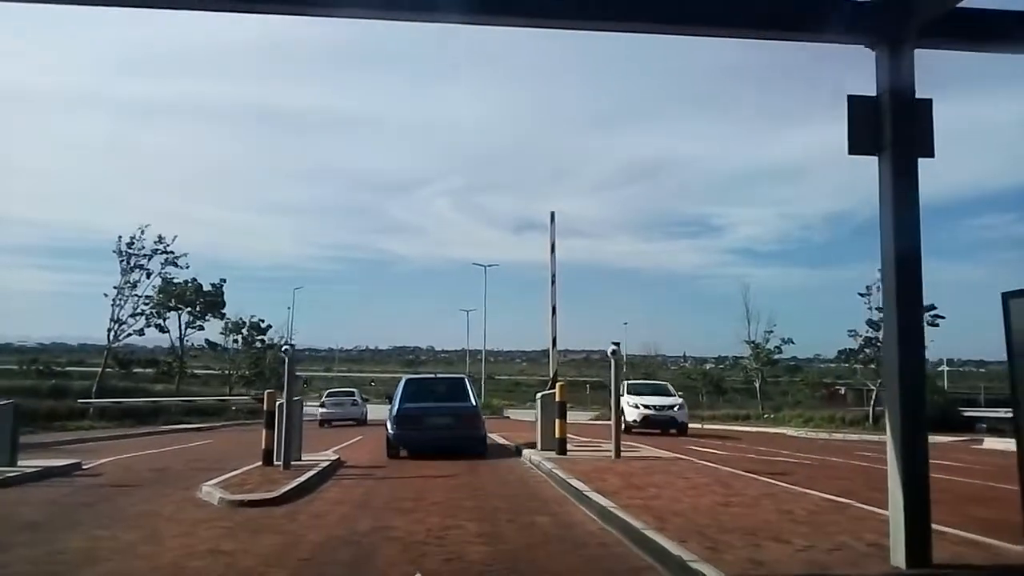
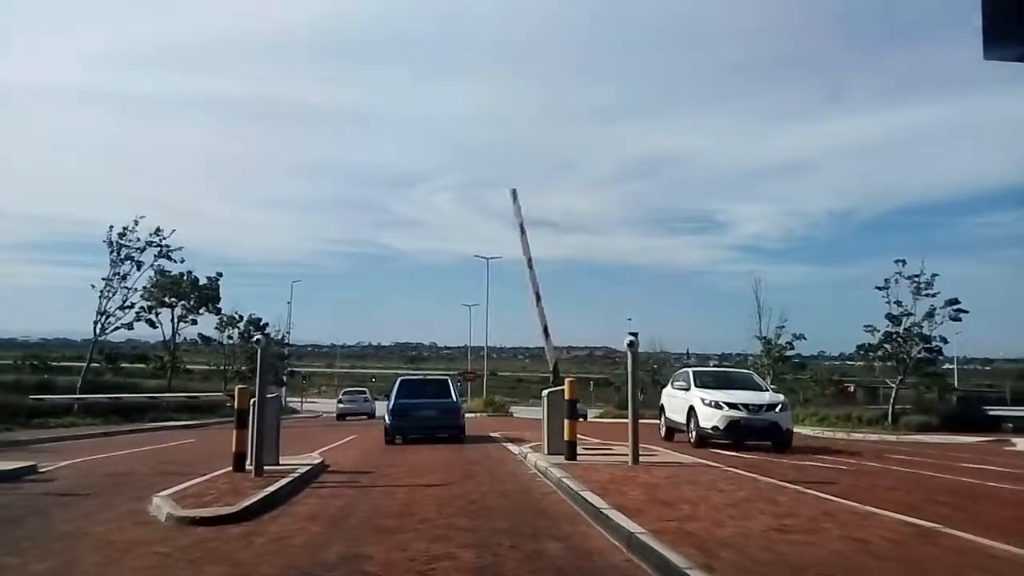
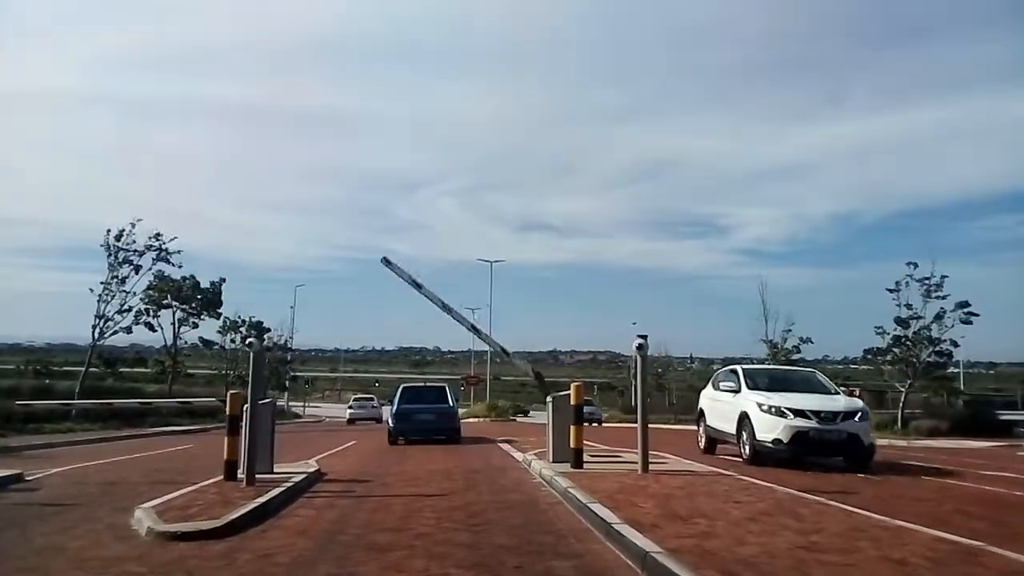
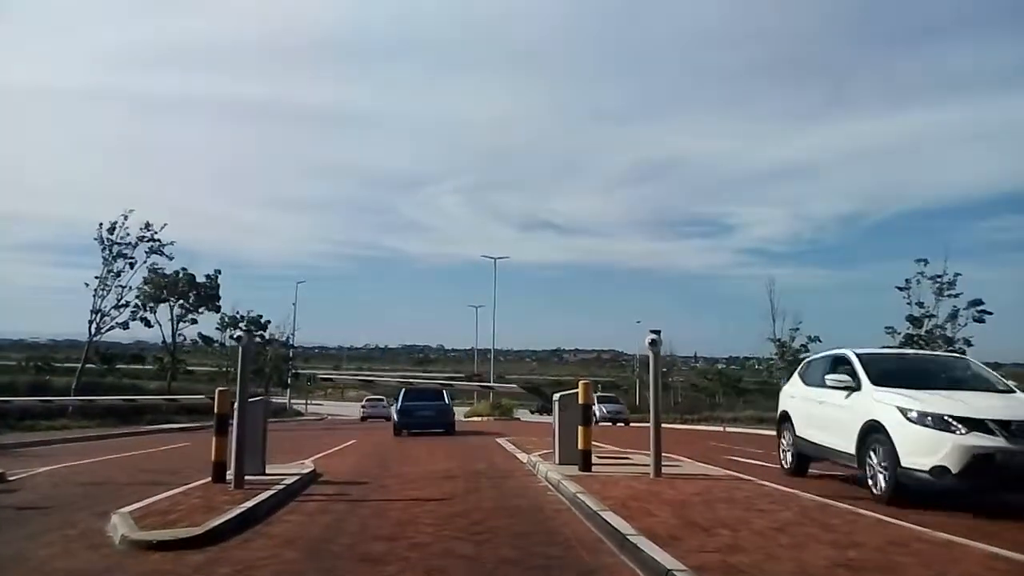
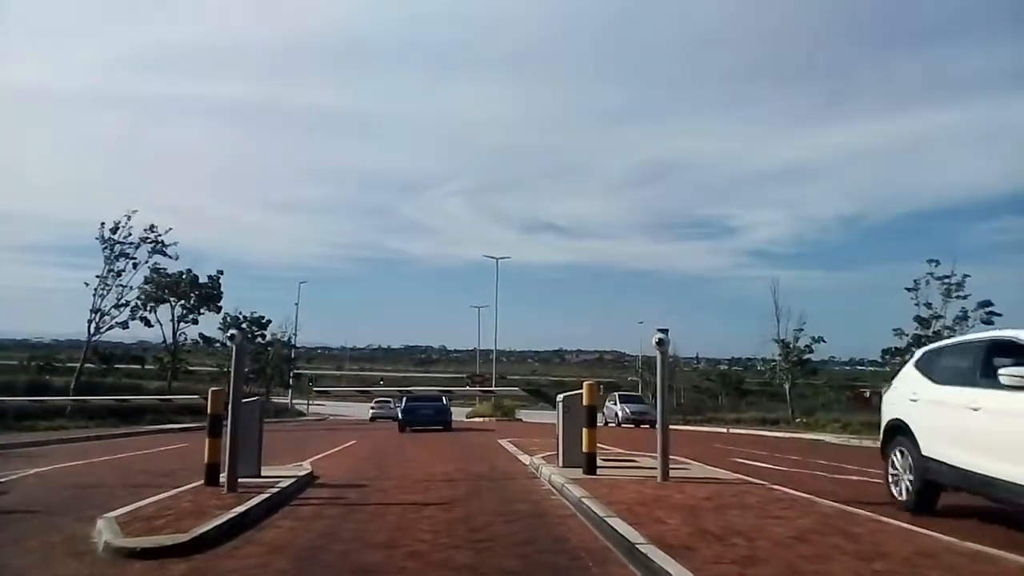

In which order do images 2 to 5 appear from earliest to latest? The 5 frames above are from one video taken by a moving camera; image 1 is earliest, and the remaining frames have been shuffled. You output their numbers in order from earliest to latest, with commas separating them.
2, 3, 4, 5
